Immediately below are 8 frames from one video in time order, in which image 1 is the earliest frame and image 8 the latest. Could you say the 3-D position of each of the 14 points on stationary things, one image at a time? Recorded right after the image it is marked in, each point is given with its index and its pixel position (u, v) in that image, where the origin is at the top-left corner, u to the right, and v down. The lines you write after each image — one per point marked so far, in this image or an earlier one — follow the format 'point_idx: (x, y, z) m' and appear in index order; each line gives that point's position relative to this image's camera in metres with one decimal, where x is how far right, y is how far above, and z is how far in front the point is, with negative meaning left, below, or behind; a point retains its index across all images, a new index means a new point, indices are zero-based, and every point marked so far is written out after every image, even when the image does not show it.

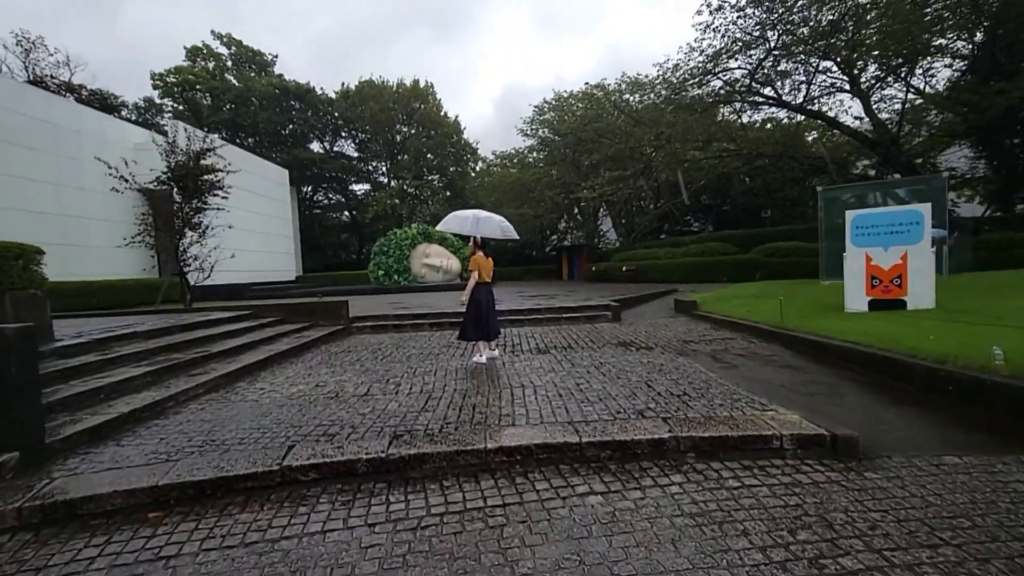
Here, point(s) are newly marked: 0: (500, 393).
0: (-0.1, -1.0, +4.7) m
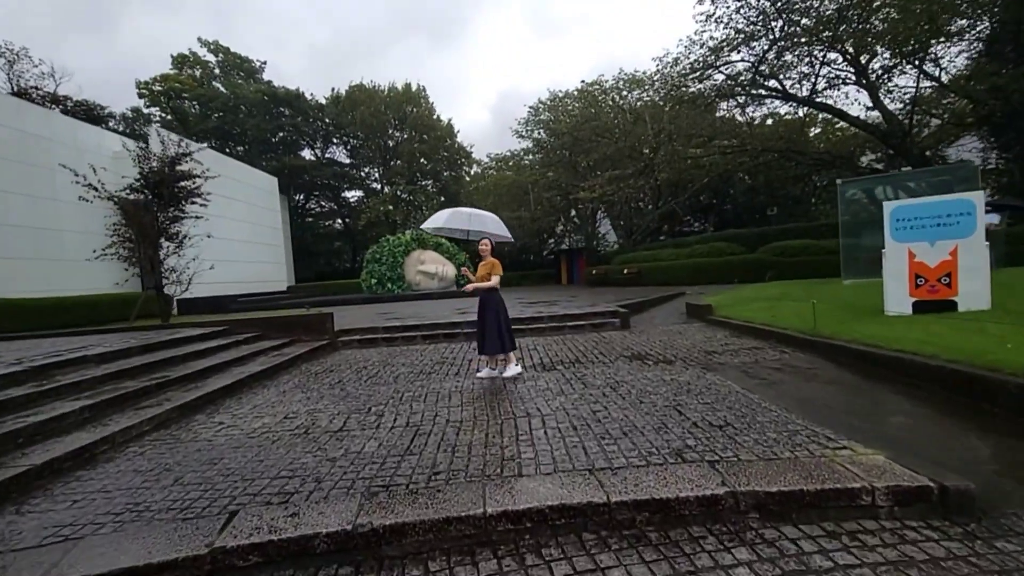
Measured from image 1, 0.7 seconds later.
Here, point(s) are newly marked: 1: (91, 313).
0: (-0.1, -1.1, +3.9) m
1: (-10.6, -0.6, +12.7) m
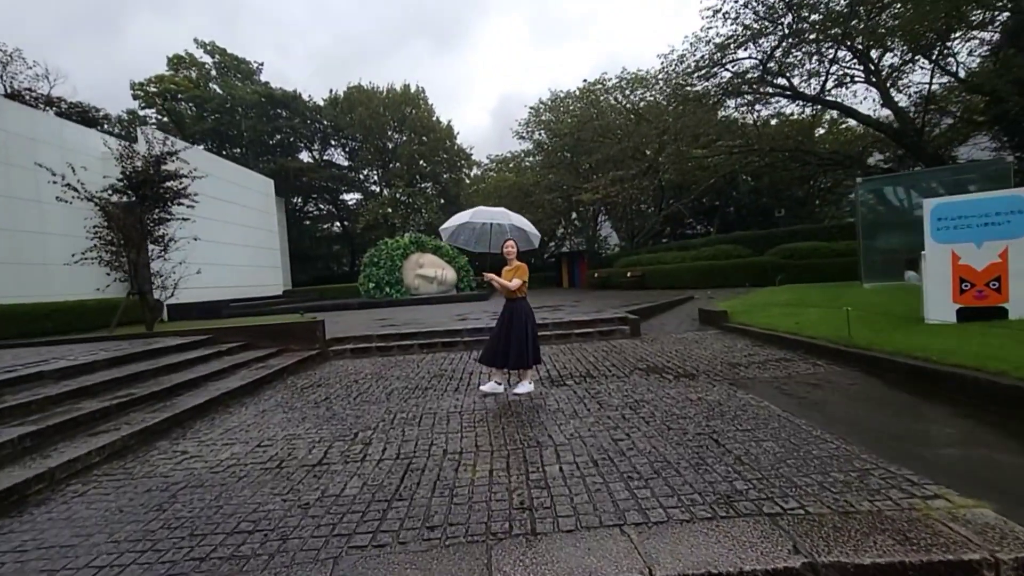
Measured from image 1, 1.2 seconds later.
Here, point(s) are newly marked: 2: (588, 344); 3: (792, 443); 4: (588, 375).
0: (0.0, -1.1, +3.3) m
1: (-10.5, -0.8, +12.1) m
2: (+1.2, -0.9, +8.2) m
3: (+1.8, -1.0, +3.3) m
4: (+0.9, -1.0, +5.9) m
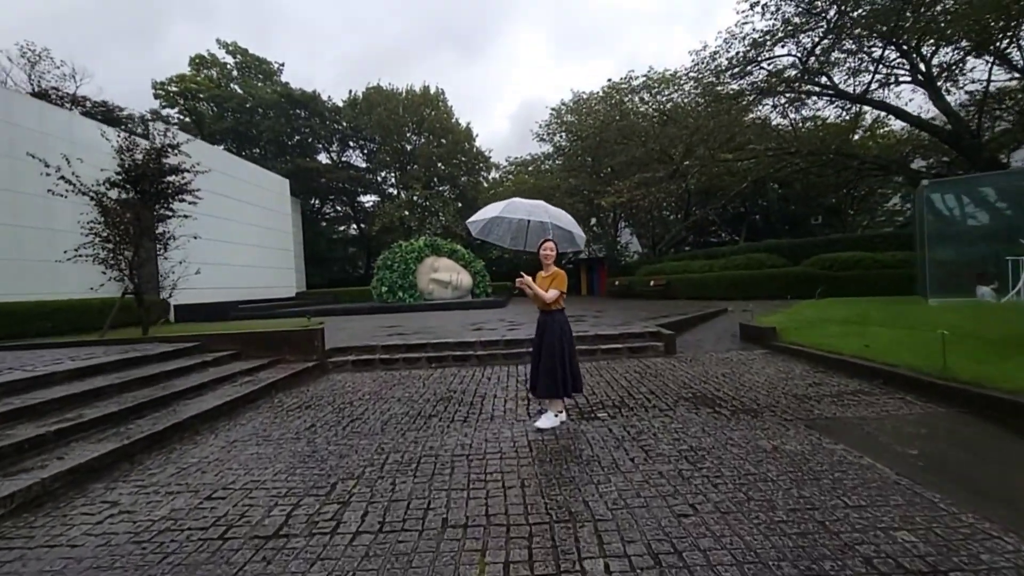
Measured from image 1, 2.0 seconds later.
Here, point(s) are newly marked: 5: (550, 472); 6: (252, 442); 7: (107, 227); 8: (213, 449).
0: (+0.1, -1.2, +2.4) m
1: (-10.1, -0.7, +11.5) m
2: (+1.5, -1.1, +7.3) m
3: (+1.9, -1.1, +2.3) m
4: (+1.1, -1.1, +4.9) m
5: (+0.2, -1.2, +3.3) m
6: (-2.2, -1.3, +4.3) m
7: (-8.6, +1.3, +10.8) m
8: (-2.5, -1.3, +4.2) m
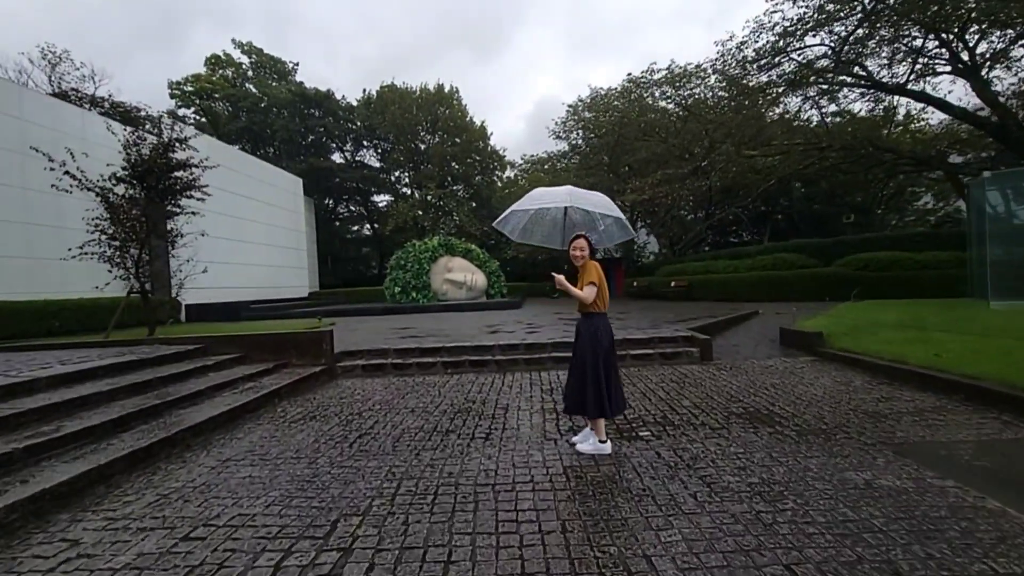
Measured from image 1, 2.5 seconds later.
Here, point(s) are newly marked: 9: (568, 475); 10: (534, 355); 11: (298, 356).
0: (+0.3, -1.2, +1.8) m
1: (-9.7, -0.7, +11.2) m
2: (+1.8, -1.1, +6.6) m
3: (+2.1, -1.1, +1.7) m
4: (+1.3, -1.1, +4.3) m
5: (+0.4, -1.2, +2.7) m
6: (-2.0, -1.3, +3.8) m
7: (-8.2, +1.3, +10.4) m
8: (-2.3, -1.3, +3.7) m
9: (+0.4, -1.2, +3.2) m
10: (+0.3, -1.0, +7.7) m
11: (-3.2, -1.0, +7.5) m
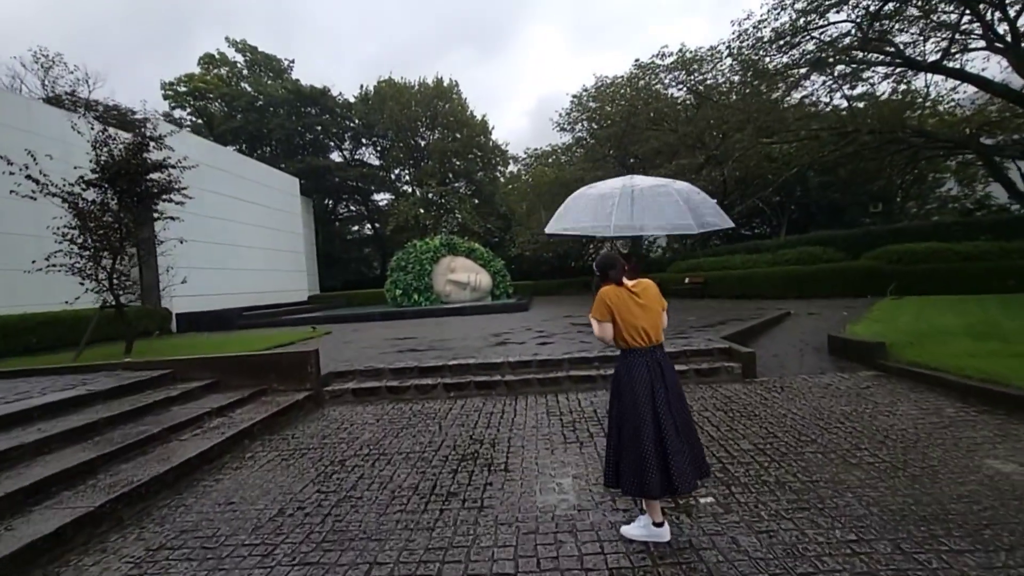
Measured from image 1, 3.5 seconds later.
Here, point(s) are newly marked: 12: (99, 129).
0: (+0.4, -1.4, +0.9) m
1: (-9.5, -1.0, +10.3) m
2: (+2.0, -1.2, +5.7) m
3: (+2.2, -1.3, +0.7) m
4: (+1.5, -1.3, +3.3) m
5: (+0.5, -1.4, +1.8) m
6: (-1.9, -1.5, +2.9) m
7: (-8.1, +1.1, +9.5) m
8: (-2.1, -1.5, +2.8) m
9: (+0.5, -1.3, +2.3) m
10: (+0.5, -1.1, +6.7) m
11: (-3.0, -1.2, +6.6) m
12: (-8.2, +3.2, +10.1) m
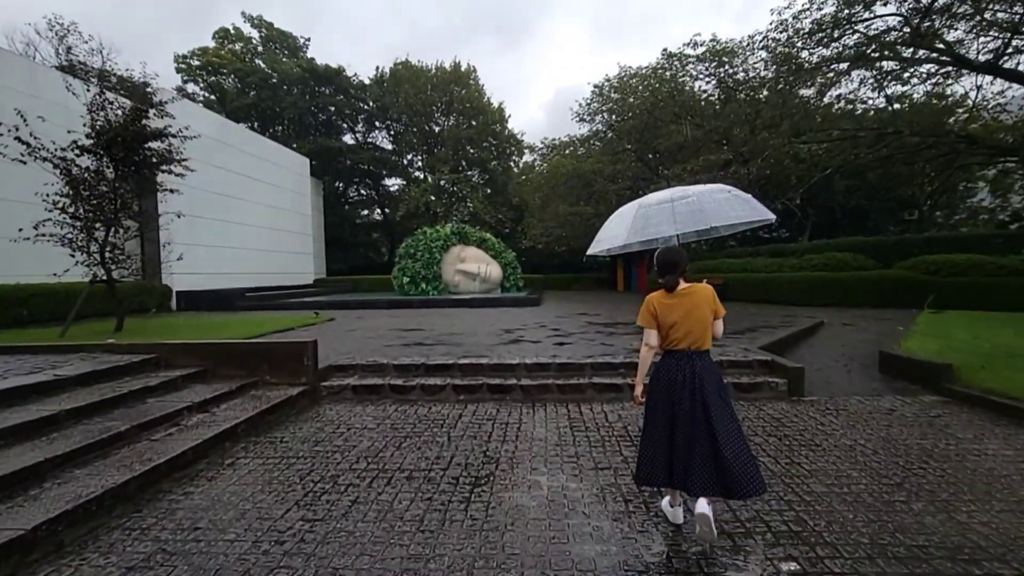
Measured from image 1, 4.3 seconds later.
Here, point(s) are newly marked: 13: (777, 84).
0: (+0.5, -1.4, +0.2) m
1: (-9.3, -0.4, +9.8) m
2: (+2.1, -1.2, +5.0) m
3: (+2.3, -1.4, 0.0) m
4: (+1.6, -1.3, +2.6) m
5: (+0.7, -1.4, +1.1) m
6: (-1.7, -1.4, +2.2) m
7: (-7.8, +1.6, +8.9) m
8: (-2.0, -1.4, +2.1) m
9: (+0.6, -1.4, +1.6) m
10: (+0.7, -1.1, +6.0) m
11: (-2.8, -1.0, +6.0) m
12: (-7.8, +3.7, +9.5) m
13: (+8.7, +6.7, +16.5) m
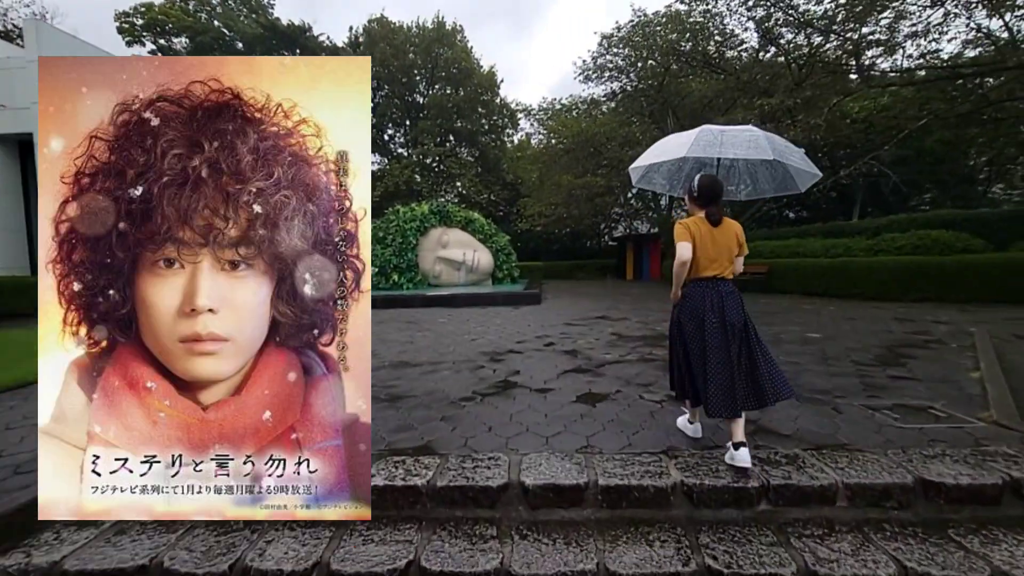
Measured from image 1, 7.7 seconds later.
0: (+0.4, -1.7, -3.5) m
1: (-9.4, -0.5, +5.9) m
2: (+2.1, -1.3, +1.3) m
3: (+2.3, -1.6, -3.7) m
4: (+1.5, -1.5, -1.1) m
5: (+0.6, -1.6, -2.6) m
6: (-1.8, -1.6, -1.5) m
7: (-7.9, +1.5, +5.0) m
8: (-2.1, -1.6, -1.6) m
9: (+0.6, -1.6, -2.1) m
10: (+0.6, -1.2, +2.3) m
11: (-3.0, -1.1, +2.2) m
12: (-8.0, +3.6, +5.5) m
13: (+8.5, +7.0, +12.6) m
